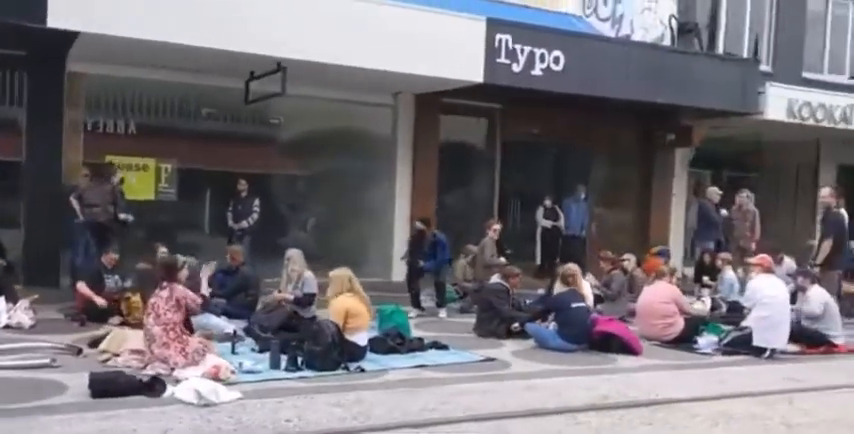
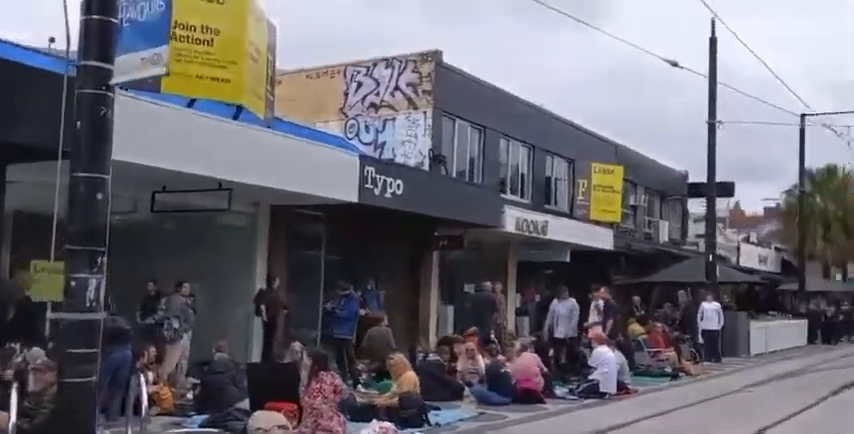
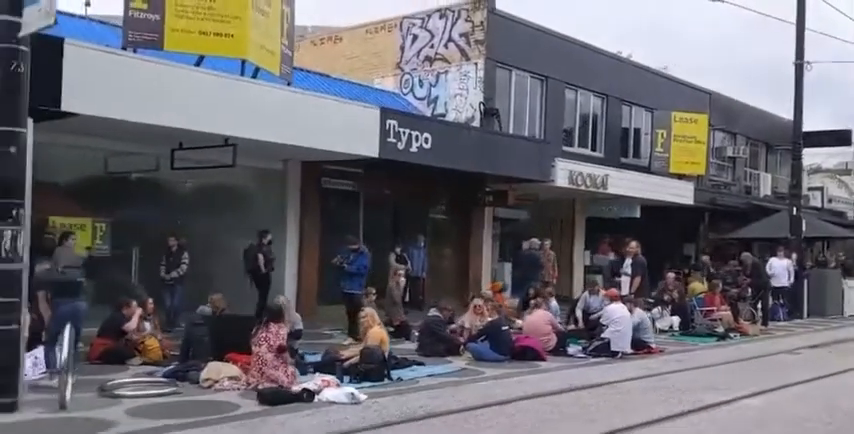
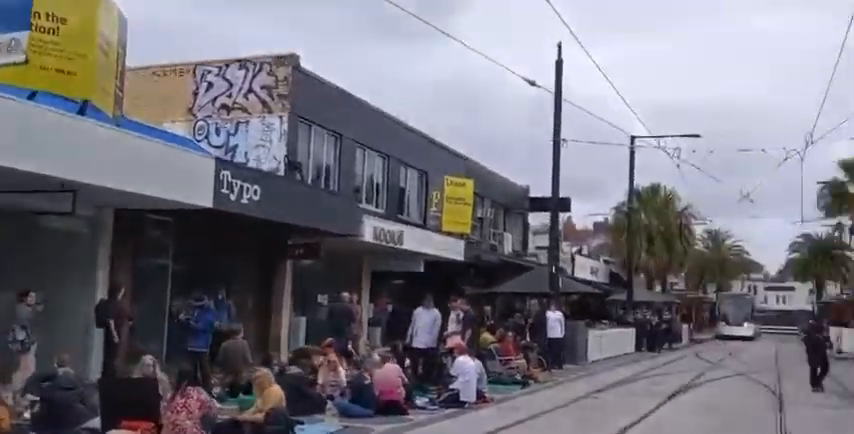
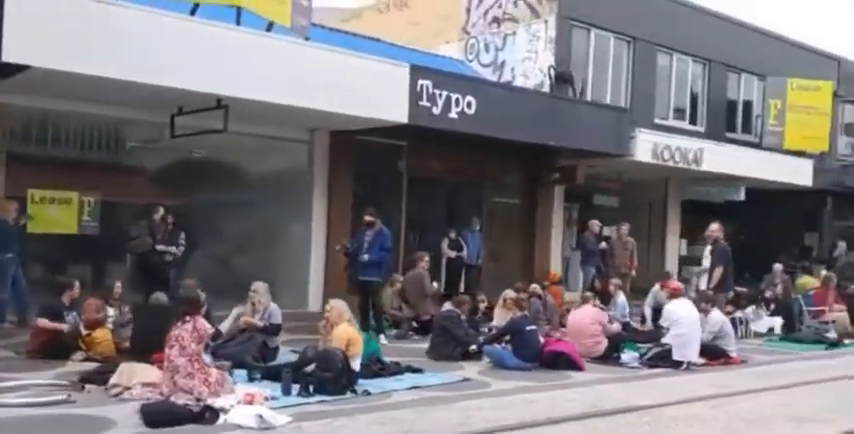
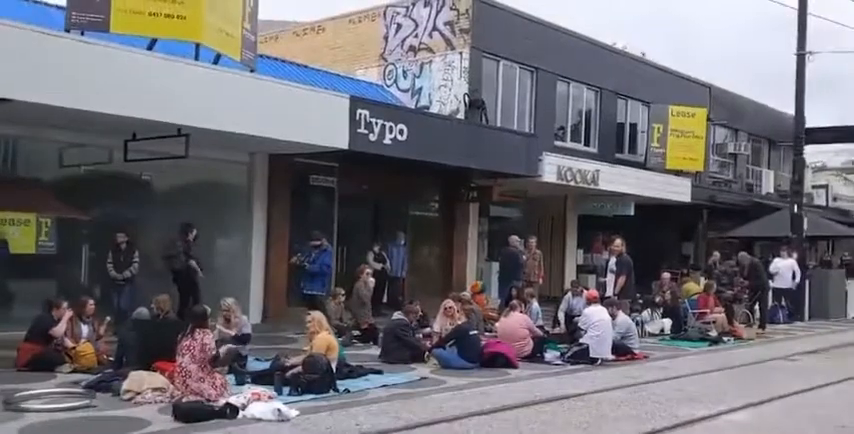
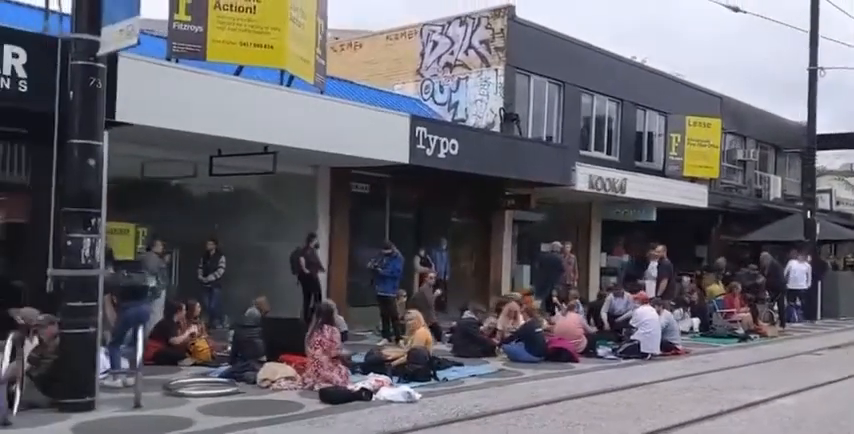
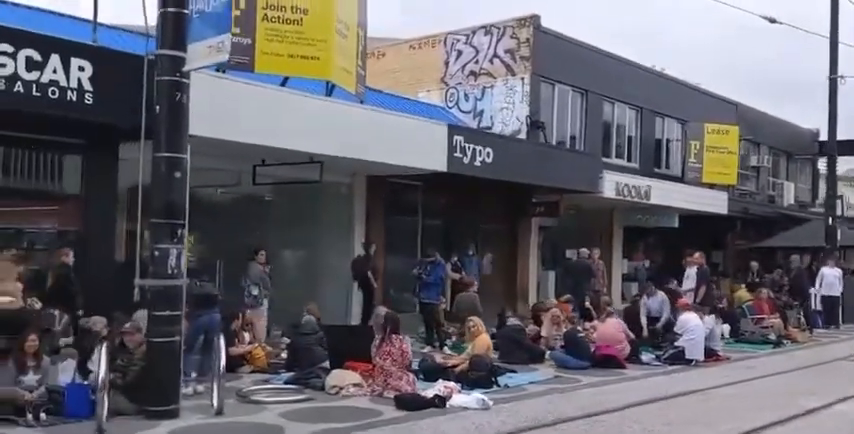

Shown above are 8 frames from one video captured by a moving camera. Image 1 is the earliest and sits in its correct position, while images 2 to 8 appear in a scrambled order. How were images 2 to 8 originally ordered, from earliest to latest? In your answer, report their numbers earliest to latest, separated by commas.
5, 6, 3, 7, 8, 2, 4
